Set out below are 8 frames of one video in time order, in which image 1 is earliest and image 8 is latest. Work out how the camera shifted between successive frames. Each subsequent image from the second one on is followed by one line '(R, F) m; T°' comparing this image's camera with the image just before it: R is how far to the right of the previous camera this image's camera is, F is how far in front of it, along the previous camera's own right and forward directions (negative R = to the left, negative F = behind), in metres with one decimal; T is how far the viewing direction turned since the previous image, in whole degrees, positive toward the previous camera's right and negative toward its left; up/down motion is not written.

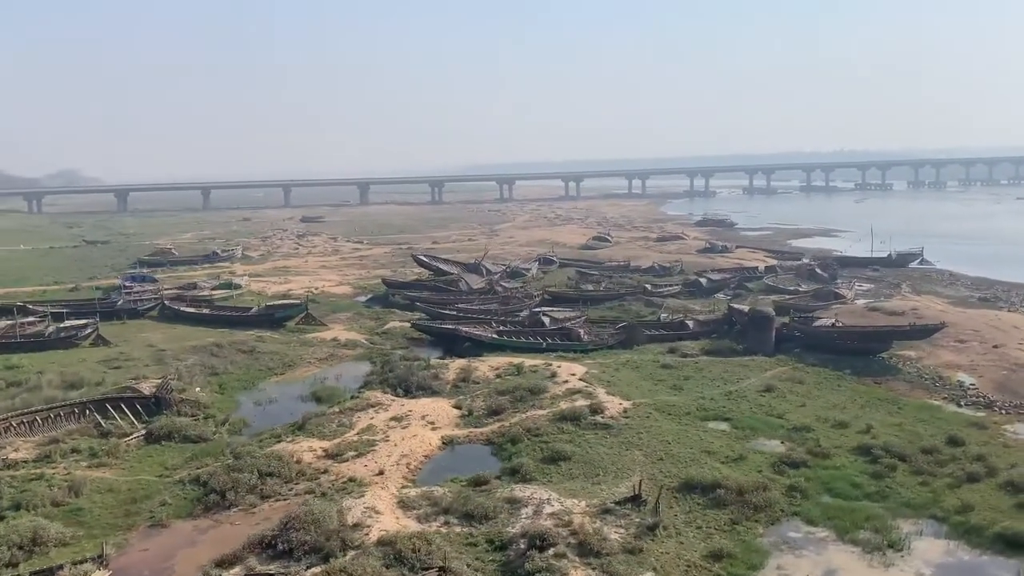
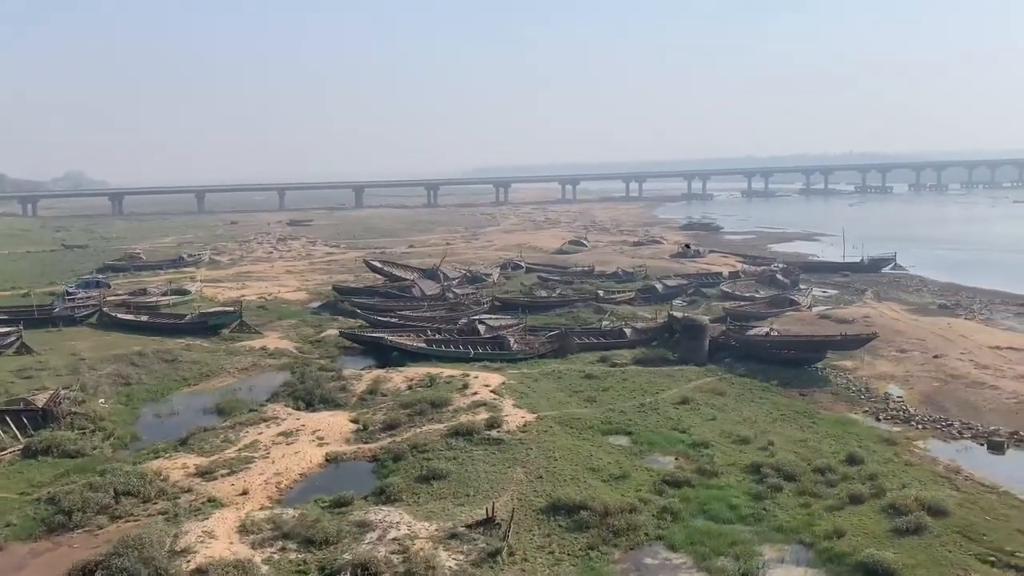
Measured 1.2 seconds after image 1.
(+2.5, +0.7) m; 0°
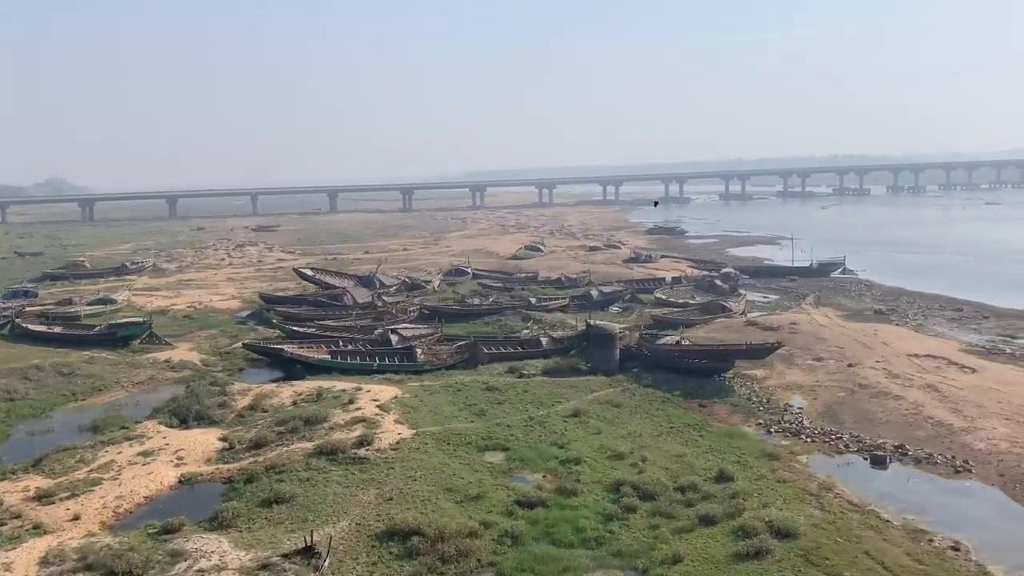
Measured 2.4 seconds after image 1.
(+2.5, +0.7) m; +1°
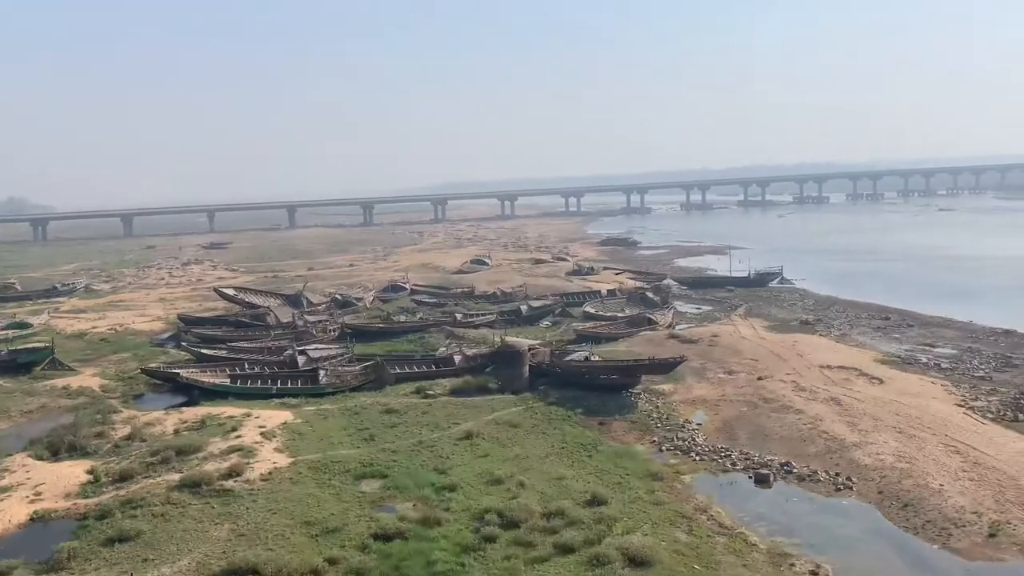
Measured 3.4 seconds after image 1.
(+2.0, +0.5) m; +2°
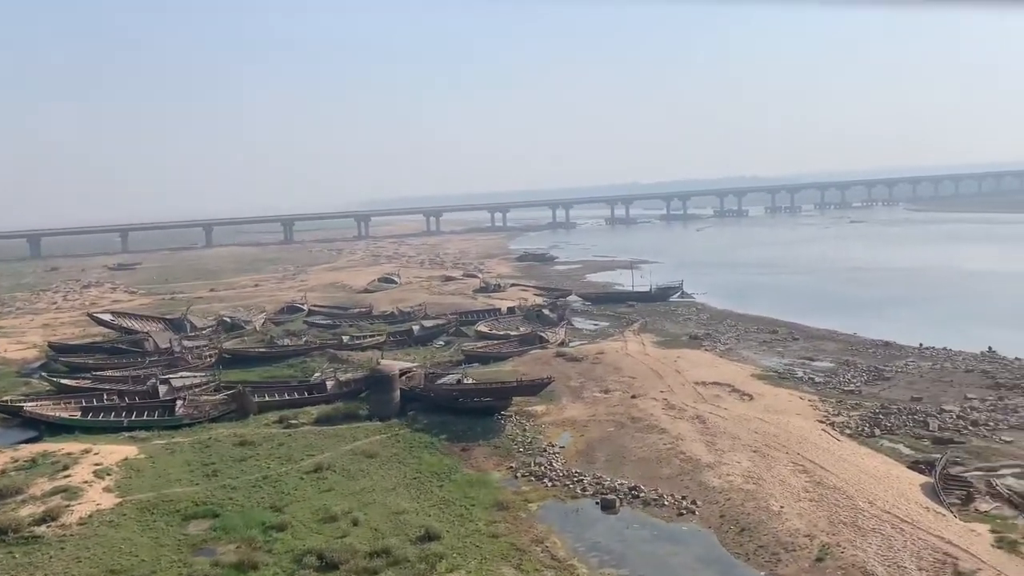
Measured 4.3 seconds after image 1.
(+1.9, +0.5) m; +4°
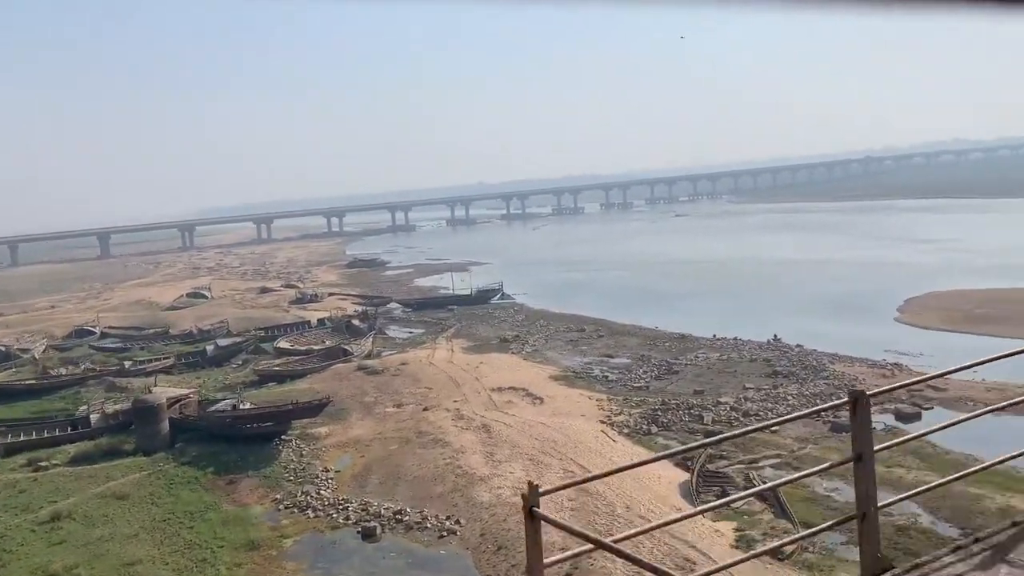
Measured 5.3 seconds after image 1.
(+2.0, +0.7) m; +10°
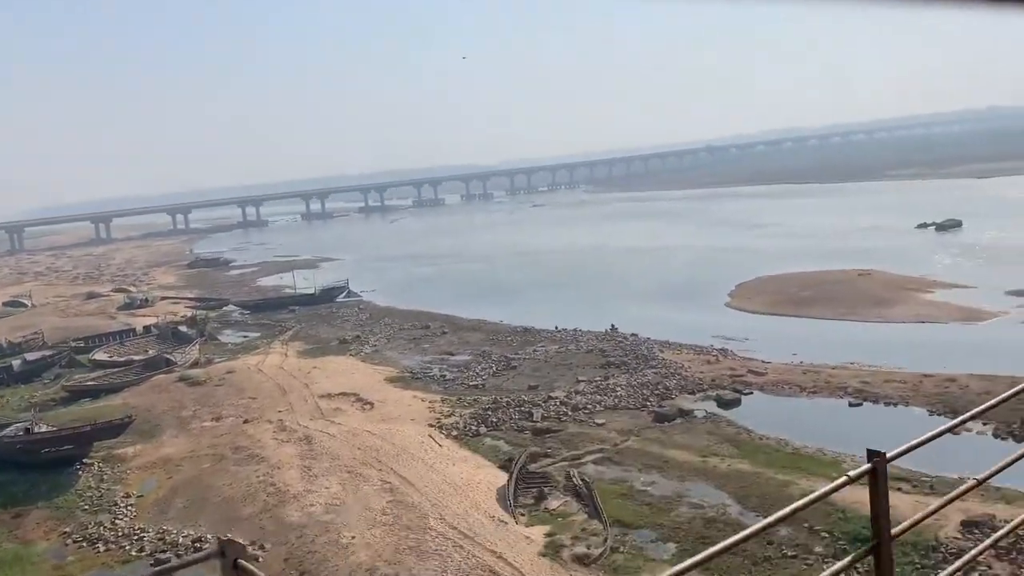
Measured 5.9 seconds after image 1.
(+1.1, +0.6) m; +8°
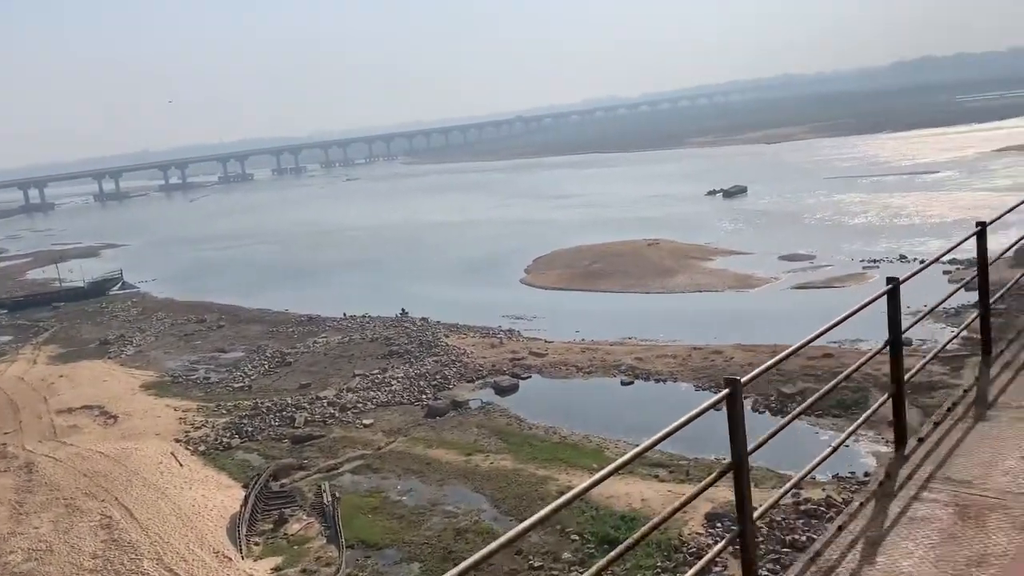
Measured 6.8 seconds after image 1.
(+1.6, +1.2) m; +11°
